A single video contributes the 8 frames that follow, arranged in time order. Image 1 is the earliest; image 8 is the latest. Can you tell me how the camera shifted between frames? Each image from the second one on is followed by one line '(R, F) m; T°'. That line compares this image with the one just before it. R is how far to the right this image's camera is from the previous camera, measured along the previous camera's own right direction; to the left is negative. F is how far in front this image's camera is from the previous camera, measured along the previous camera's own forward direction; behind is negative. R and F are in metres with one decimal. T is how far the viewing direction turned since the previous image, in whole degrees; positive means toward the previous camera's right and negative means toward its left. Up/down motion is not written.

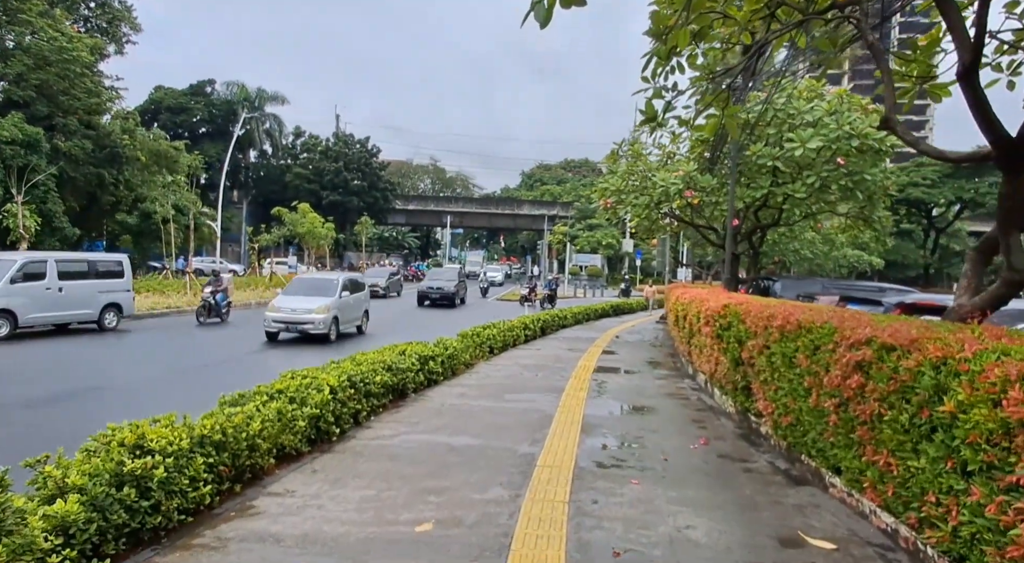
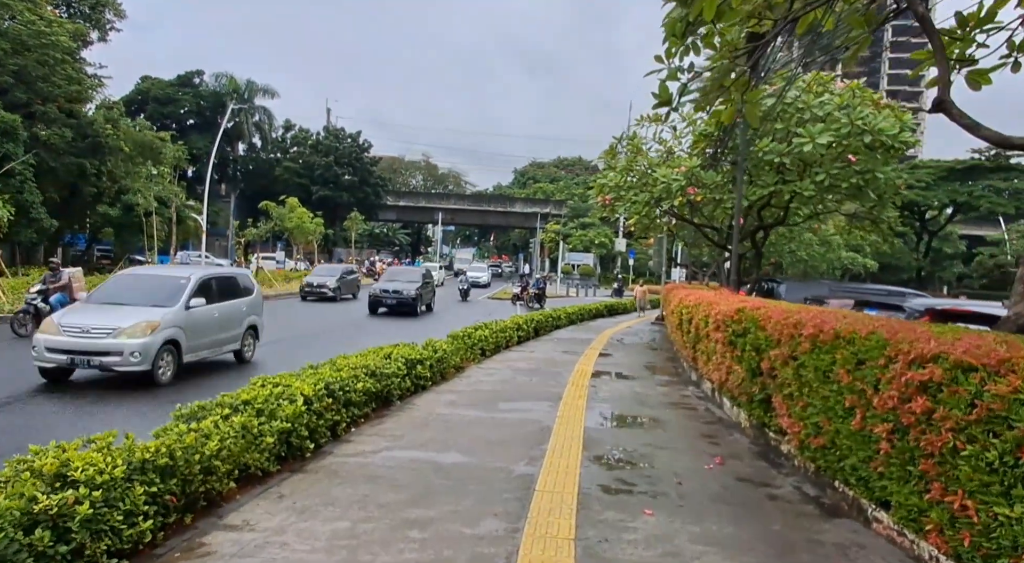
(0.0, +0.7) m; +1°
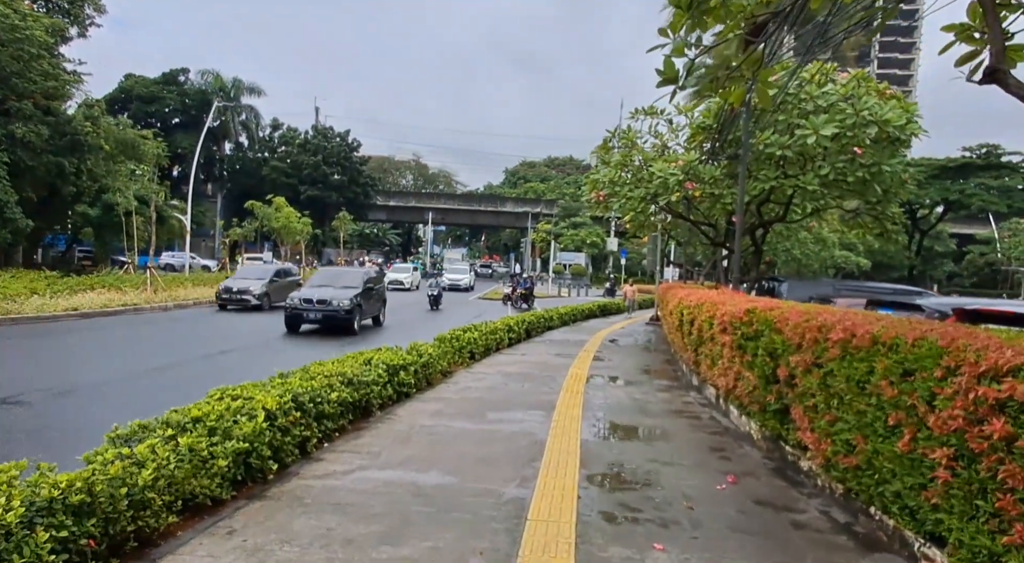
(0.0, +0.7) m; +1°
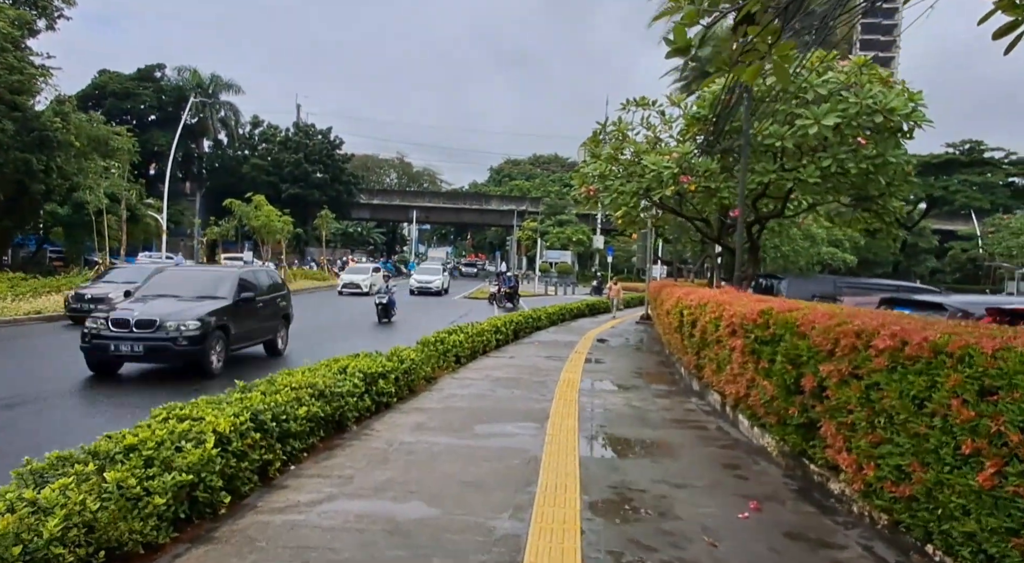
(0.0, +0.7) m; +1°
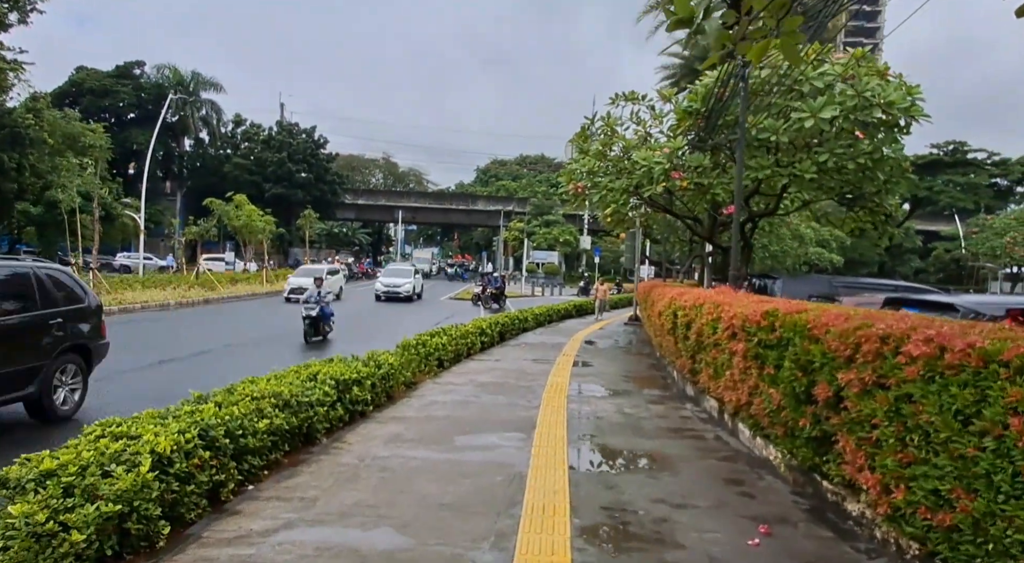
(0.0, +0.5) m; +1°
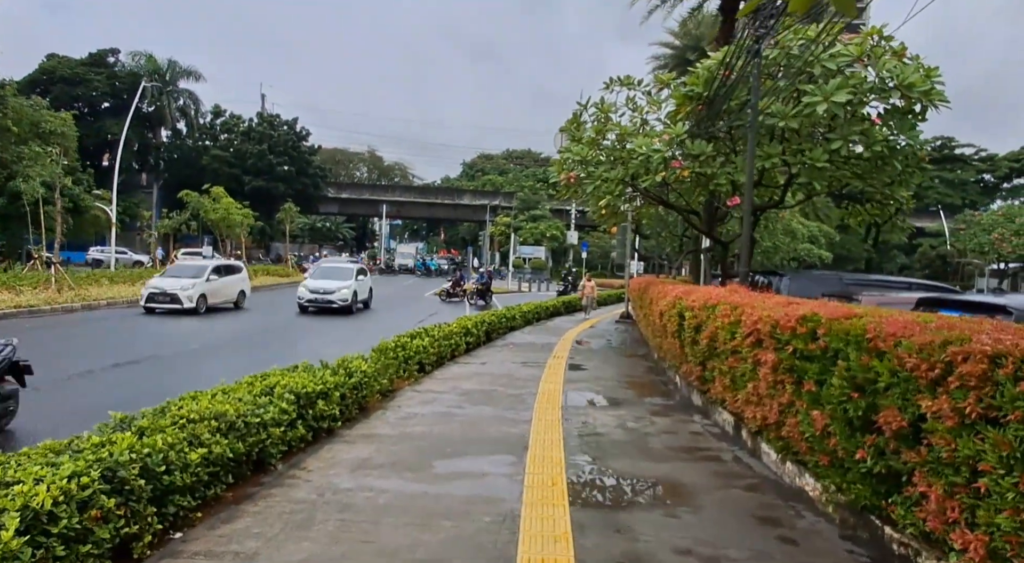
(0.0, +1.0) m; +1°
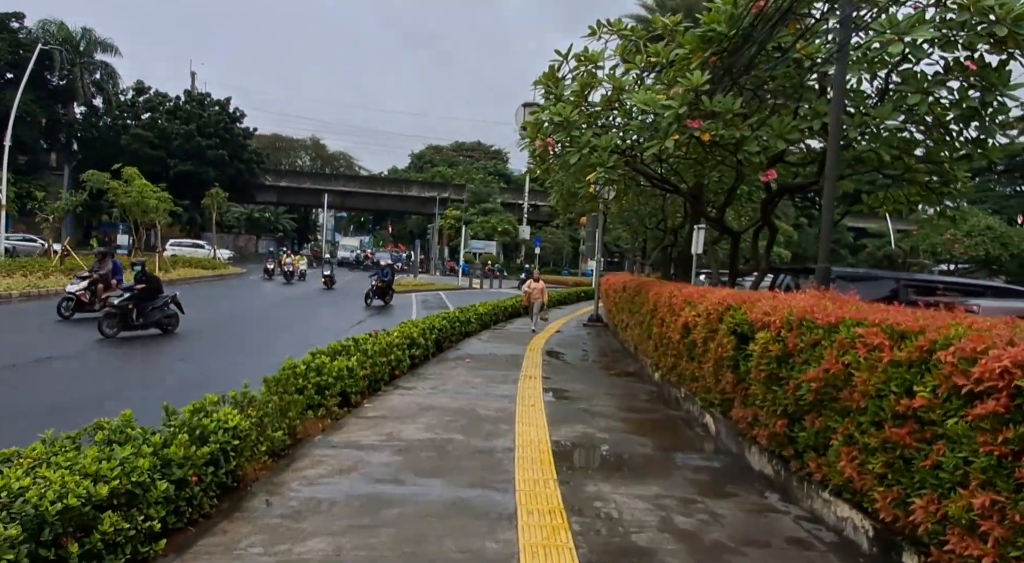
(-0.1, +3.2) m; +4°
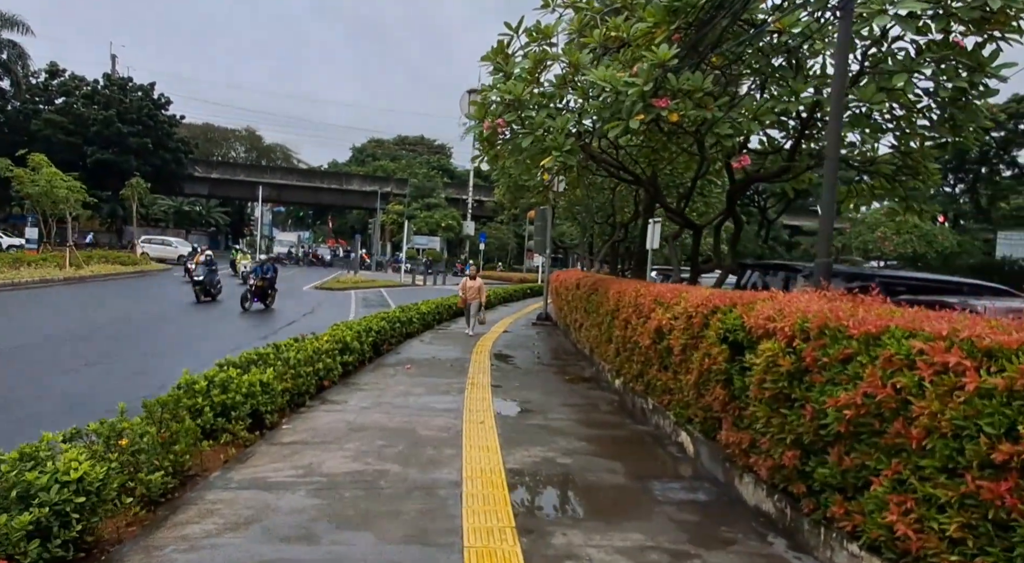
(0.0, +1.1) m; +4°
